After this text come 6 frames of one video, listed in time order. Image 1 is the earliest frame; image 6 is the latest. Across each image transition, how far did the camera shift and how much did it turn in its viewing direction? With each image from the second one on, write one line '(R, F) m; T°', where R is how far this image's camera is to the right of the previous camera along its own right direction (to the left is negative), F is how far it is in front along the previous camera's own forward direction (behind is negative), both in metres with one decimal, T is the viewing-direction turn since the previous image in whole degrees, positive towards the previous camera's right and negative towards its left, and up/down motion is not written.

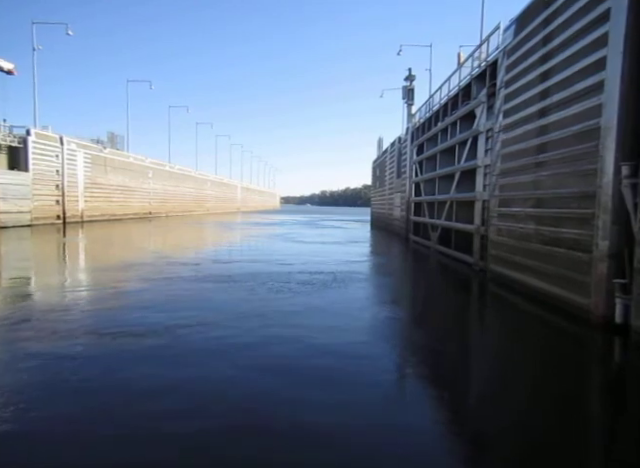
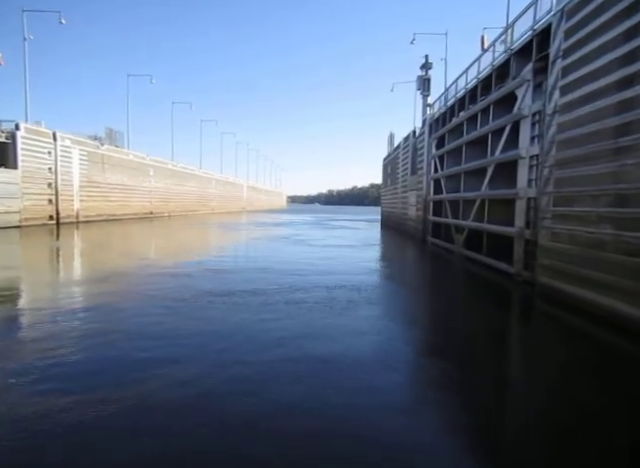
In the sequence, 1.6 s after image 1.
(-0.1, +1.1) m; -1°
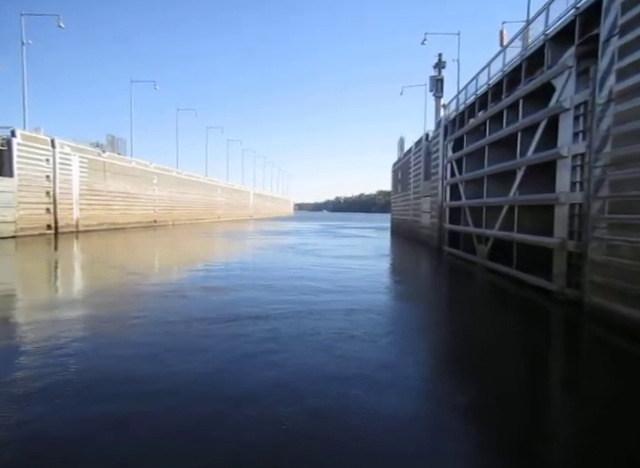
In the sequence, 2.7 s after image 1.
(0.0, +0.8) m; -1°
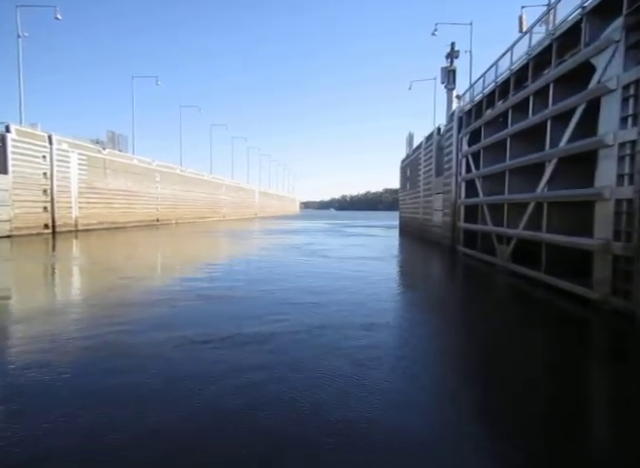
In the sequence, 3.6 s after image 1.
(0.0, +0.6) m; -1°
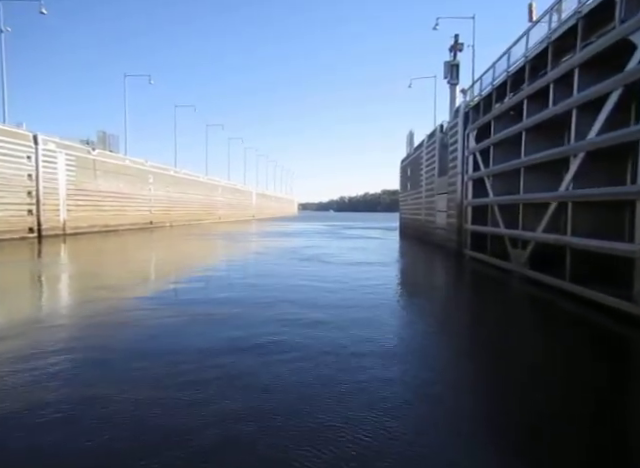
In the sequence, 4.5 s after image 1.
(0.0, +0.7) m; 0°
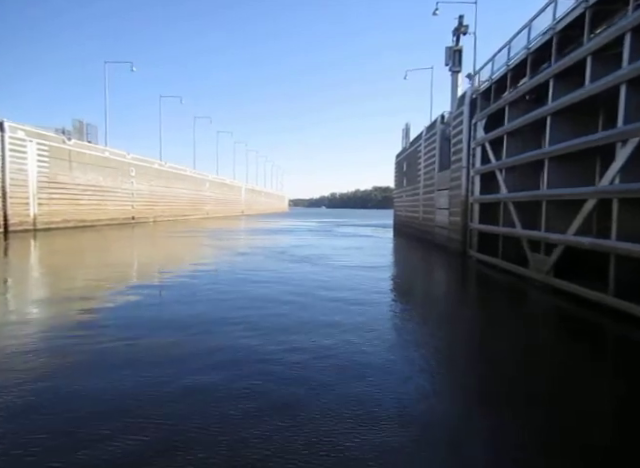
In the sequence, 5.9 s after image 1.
(0.0, +1.0) m; +1°
